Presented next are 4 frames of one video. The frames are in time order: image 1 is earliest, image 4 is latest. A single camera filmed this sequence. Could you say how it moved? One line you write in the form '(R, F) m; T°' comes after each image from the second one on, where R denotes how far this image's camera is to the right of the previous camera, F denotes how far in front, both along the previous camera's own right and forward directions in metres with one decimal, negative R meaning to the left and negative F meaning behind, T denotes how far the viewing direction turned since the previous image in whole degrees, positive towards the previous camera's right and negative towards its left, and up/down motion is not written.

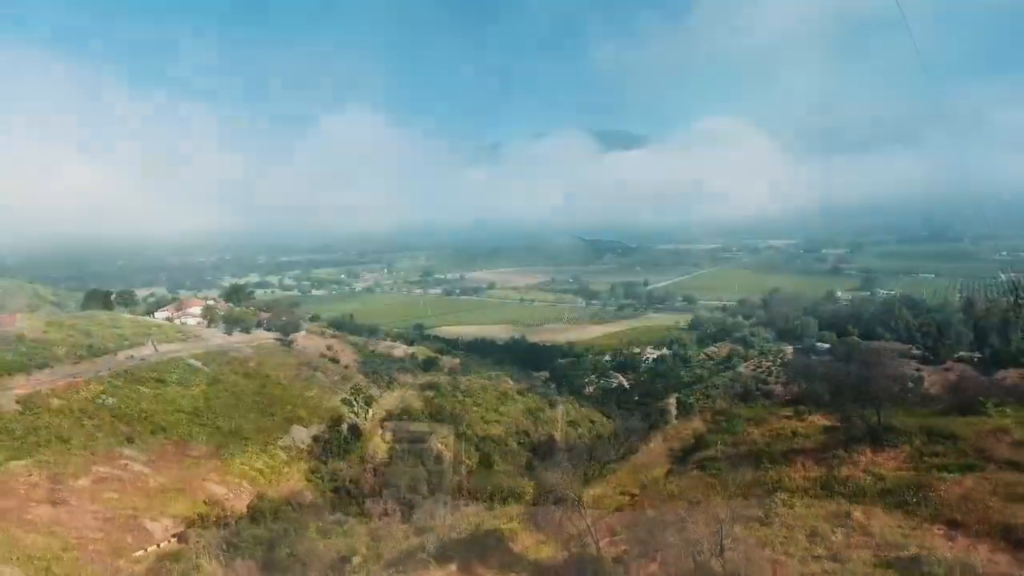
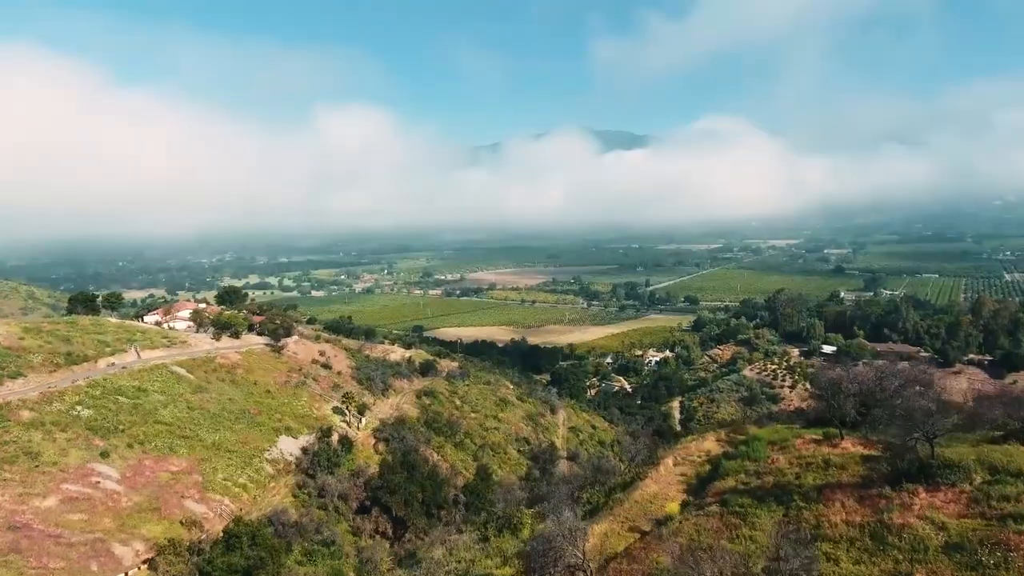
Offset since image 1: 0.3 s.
(+0.1, +1.1) m; 0°
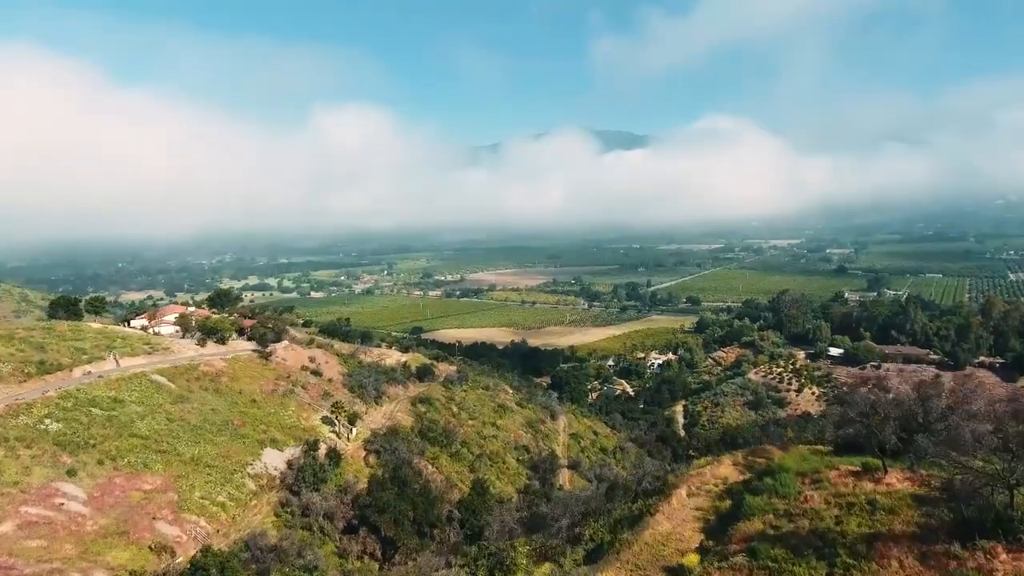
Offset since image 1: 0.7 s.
(+0.1, +1.2) m; 0°
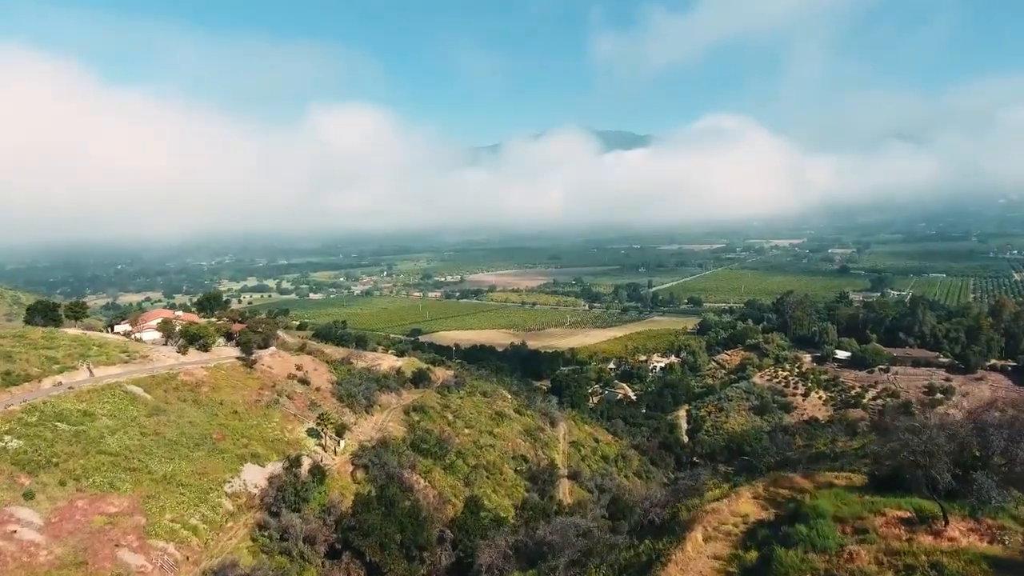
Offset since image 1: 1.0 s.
(+0.2, +1.3) m; 0°
